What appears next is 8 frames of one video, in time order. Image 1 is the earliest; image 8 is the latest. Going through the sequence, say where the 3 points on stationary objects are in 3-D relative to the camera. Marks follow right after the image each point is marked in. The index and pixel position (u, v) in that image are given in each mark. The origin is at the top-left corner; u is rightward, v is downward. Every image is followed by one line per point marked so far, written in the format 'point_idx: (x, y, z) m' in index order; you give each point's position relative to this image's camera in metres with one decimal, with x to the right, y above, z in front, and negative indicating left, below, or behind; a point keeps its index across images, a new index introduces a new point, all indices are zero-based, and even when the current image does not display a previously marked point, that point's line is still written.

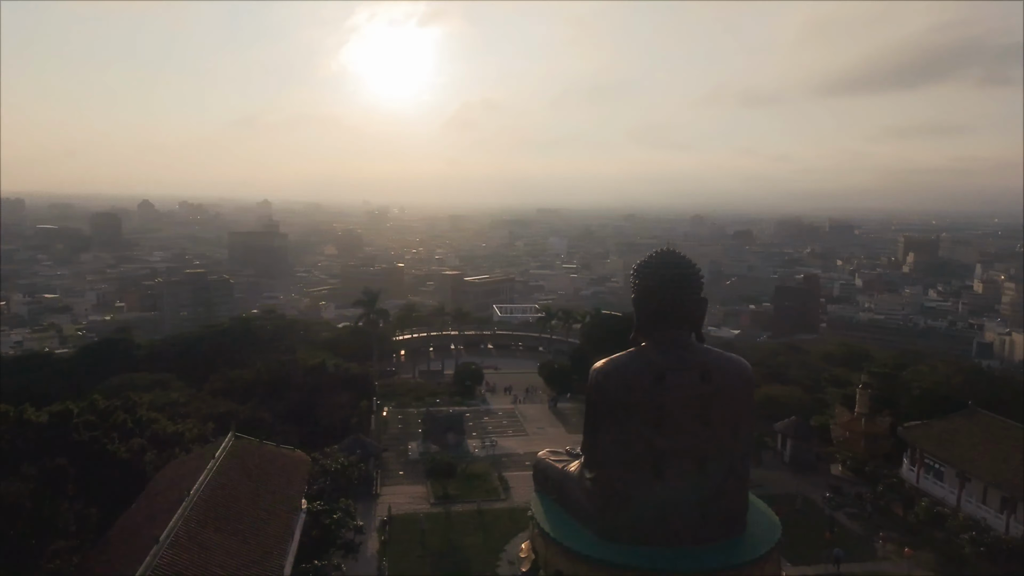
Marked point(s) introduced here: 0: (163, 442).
0: (-8.5, -3.8, +17.8) m
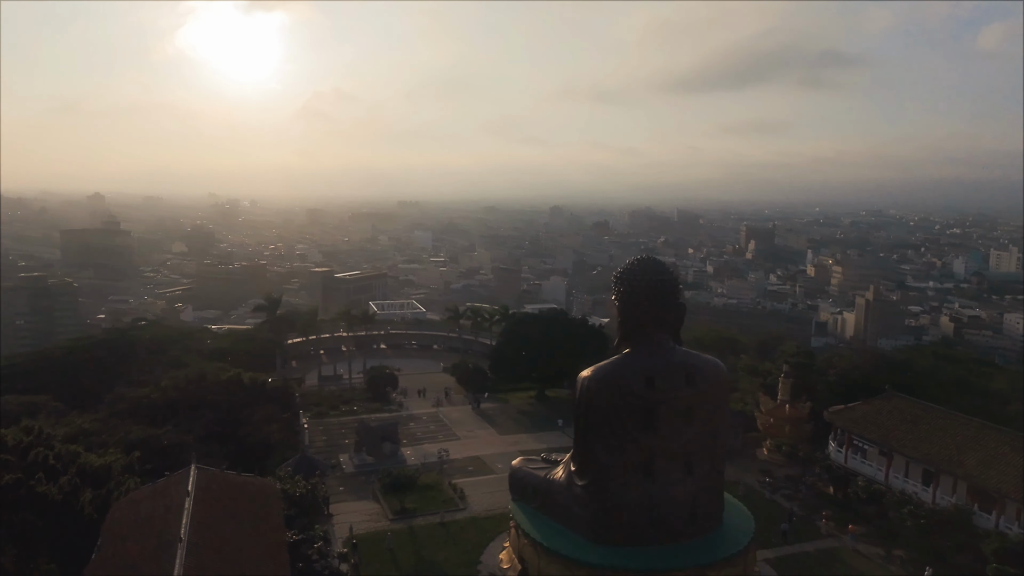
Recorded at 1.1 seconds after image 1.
0: (-9.2, -4.2, +16.0) m
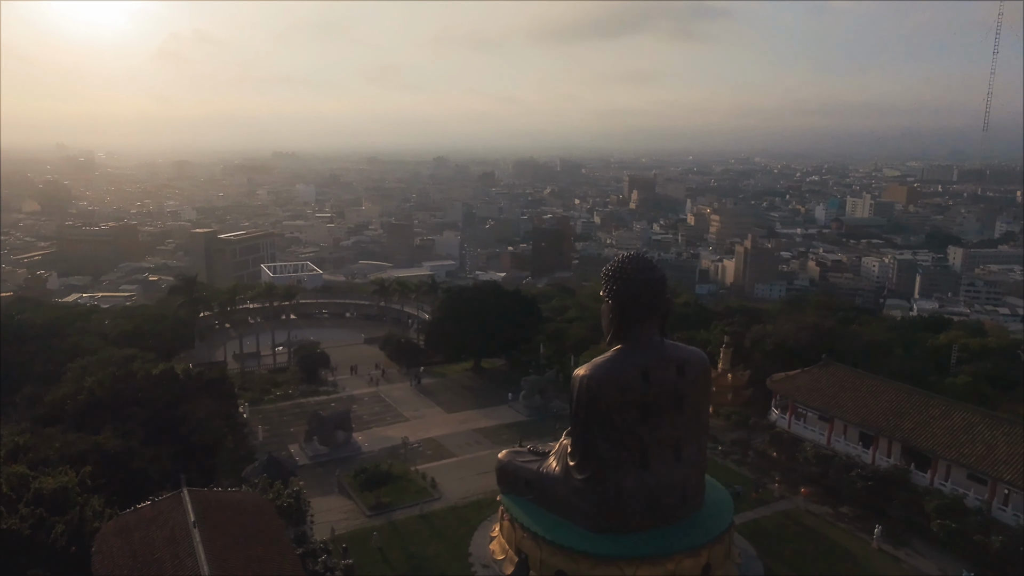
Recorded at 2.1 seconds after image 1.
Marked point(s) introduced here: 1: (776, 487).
0: (-9.4, -4.4, +14.9) m
1: (+7.1, -5.4, +19.6) m
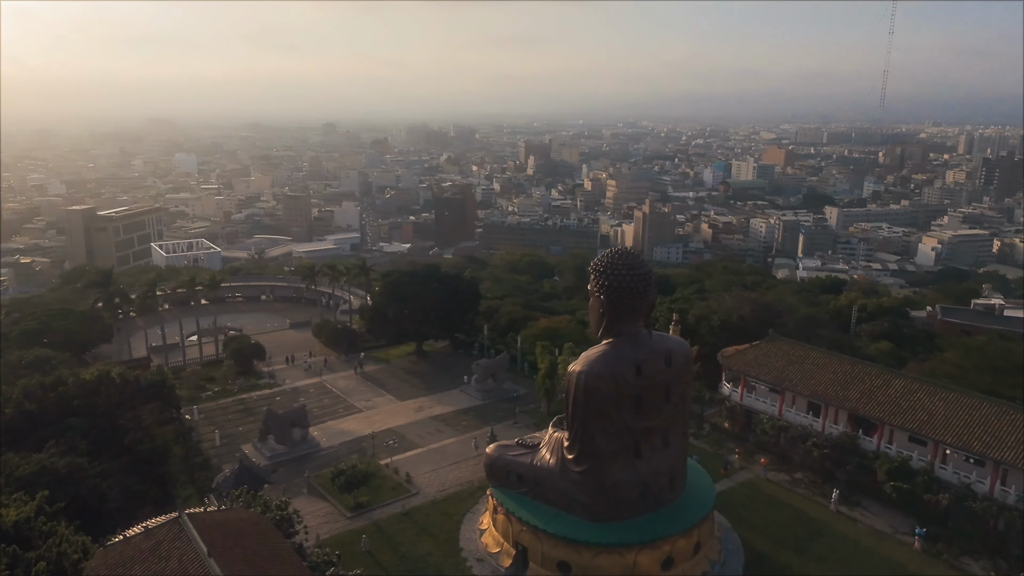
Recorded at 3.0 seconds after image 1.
0: (-9.3, -4.8, +13.8) m
1: (+6.4, -4.9, +20.8) m
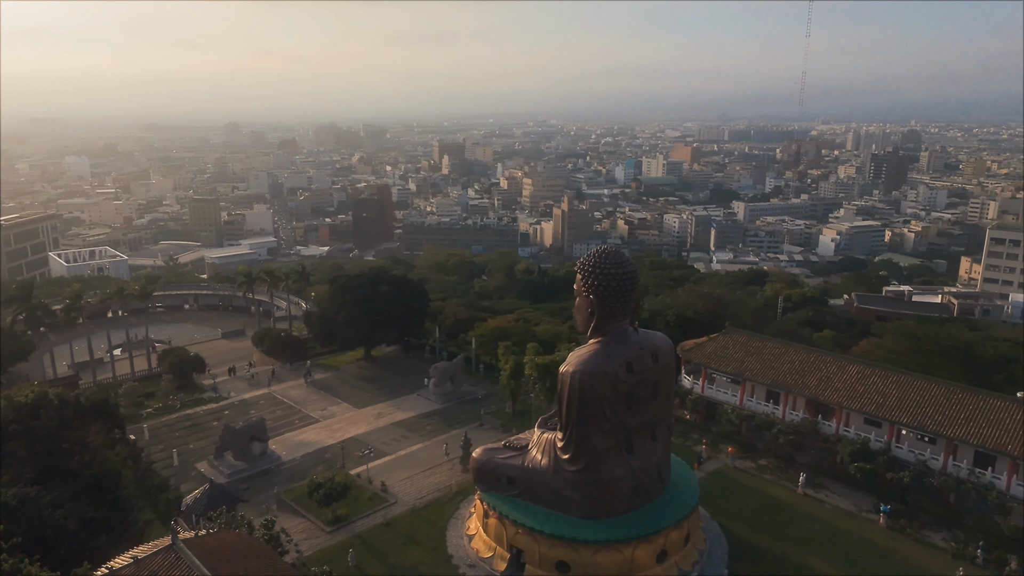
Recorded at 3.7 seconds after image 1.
0: (-9.2, -5.1, +12.6) m
1: (+5.6, -4.7, +21.4) m
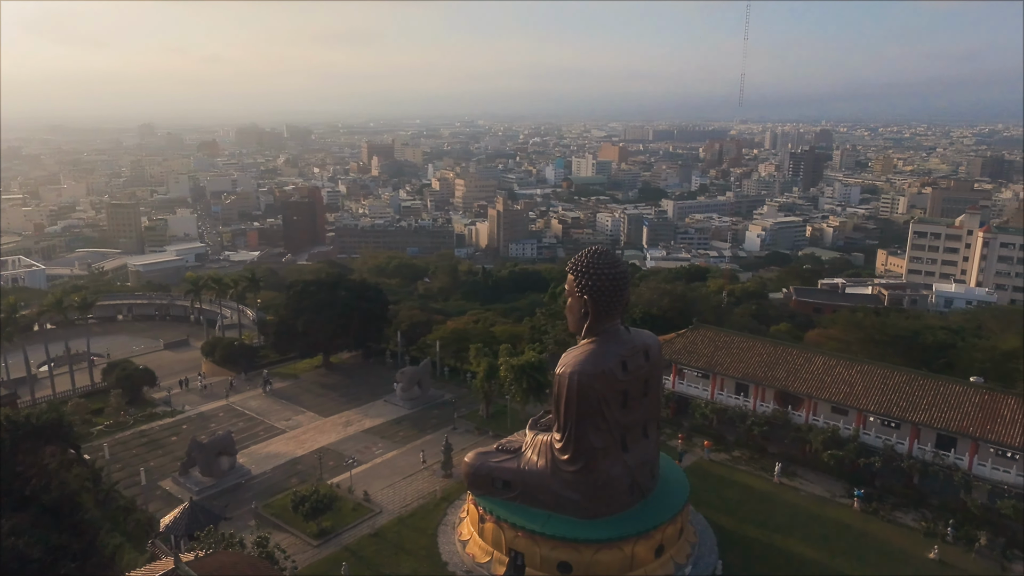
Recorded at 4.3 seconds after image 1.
0: (-8.9, -5.3, +11.7) m
1: (+5.0, -4.7, +21.9) m
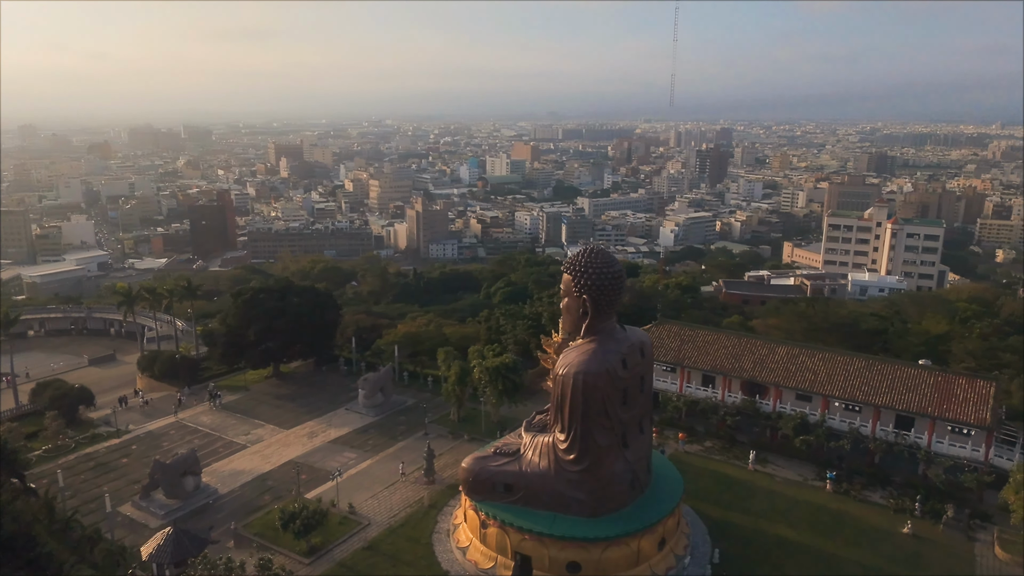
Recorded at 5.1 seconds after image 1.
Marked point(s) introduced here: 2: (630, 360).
0: (-8.3, -5.6, +10.6) m
1: (+4.3, -4.6, +22.3) m
2: (+2.5, -1.5, +15.3) m
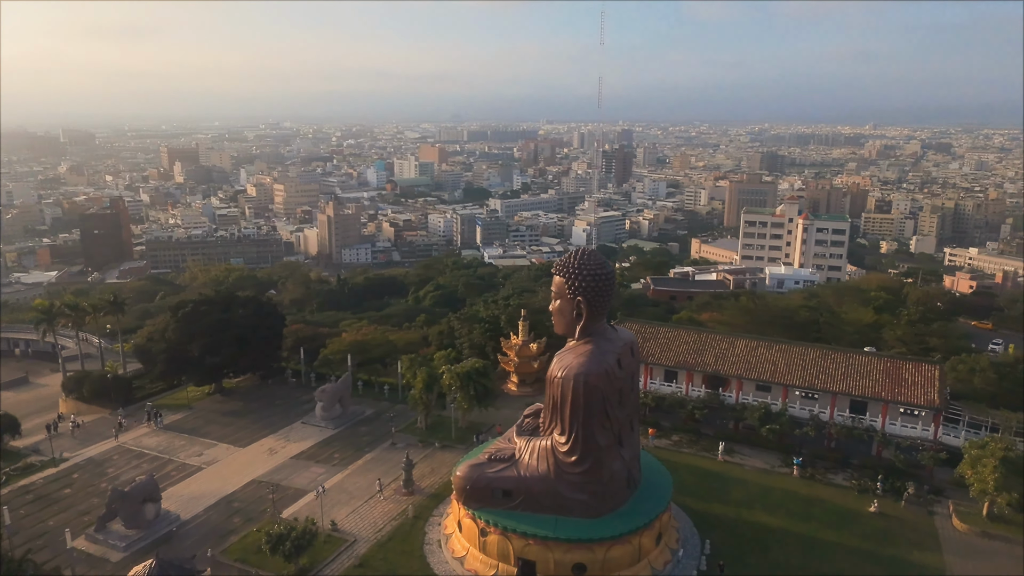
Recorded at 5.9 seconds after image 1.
0: (-7.6, -6.0, +9.5) m
1: (+3.4, -4.6, +22.7) m
2: (+2.4, -1.5, +15.6) m
